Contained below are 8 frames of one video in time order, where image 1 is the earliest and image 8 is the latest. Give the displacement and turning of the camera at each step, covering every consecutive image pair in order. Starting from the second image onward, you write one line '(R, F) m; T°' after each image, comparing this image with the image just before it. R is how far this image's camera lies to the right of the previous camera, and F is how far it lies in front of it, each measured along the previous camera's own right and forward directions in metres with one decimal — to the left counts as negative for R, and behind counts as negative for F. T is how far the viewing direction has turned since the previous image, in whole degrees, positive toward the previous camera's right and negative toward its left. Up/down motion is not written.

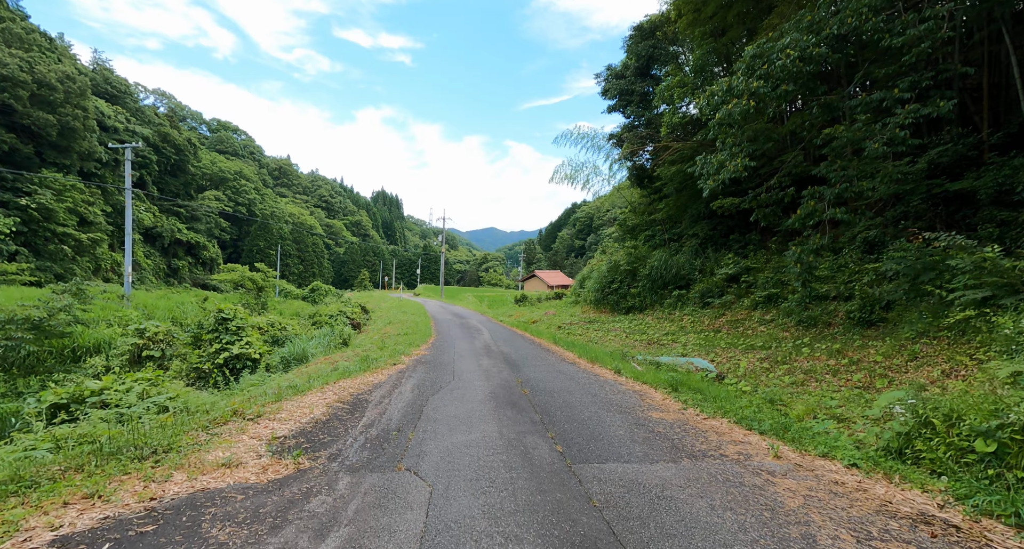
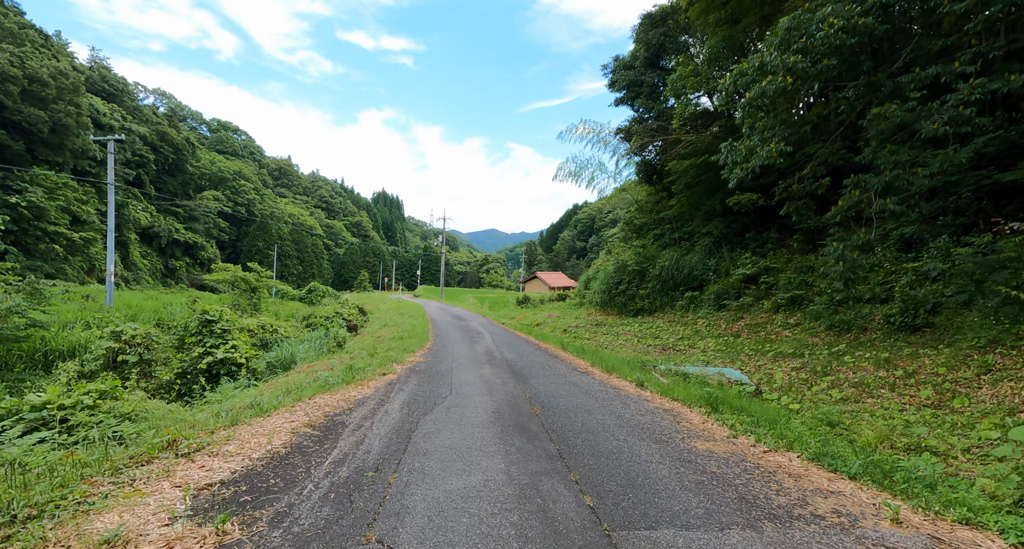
(-0.1, +0.8) m; 0°
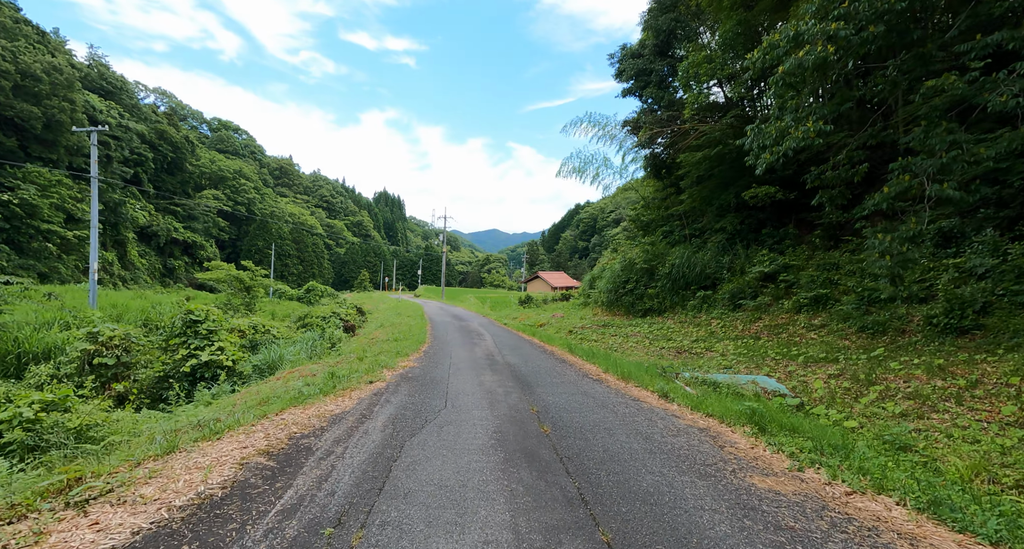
(0.0, +0.7) m; 0°
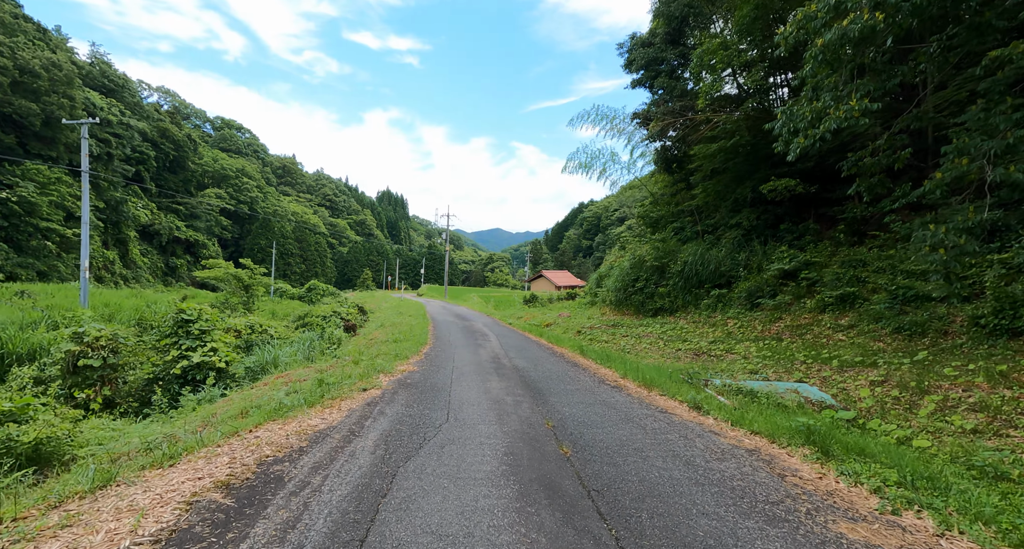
(-0.1, +0.6) m; 0°
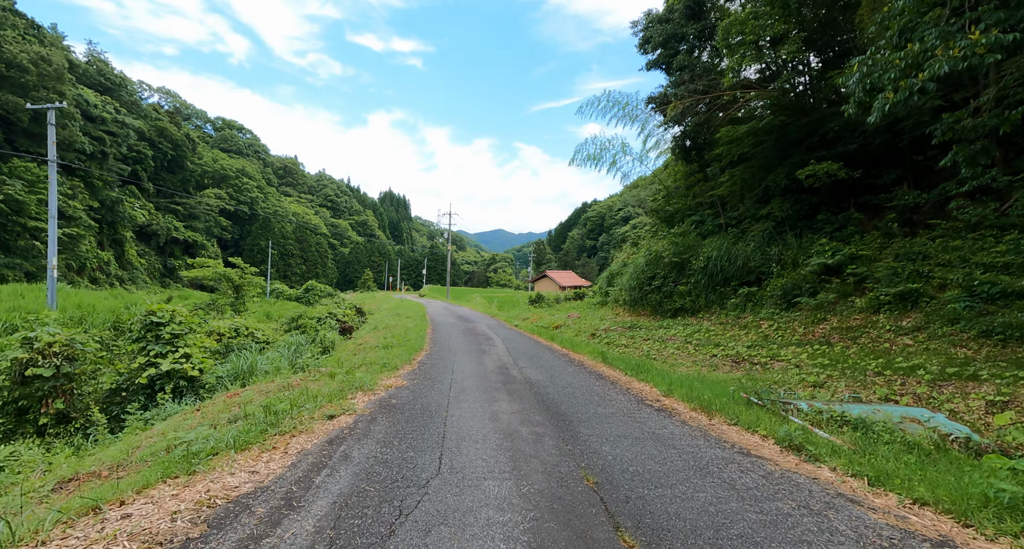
(-0.1, +1.2) m; 0°
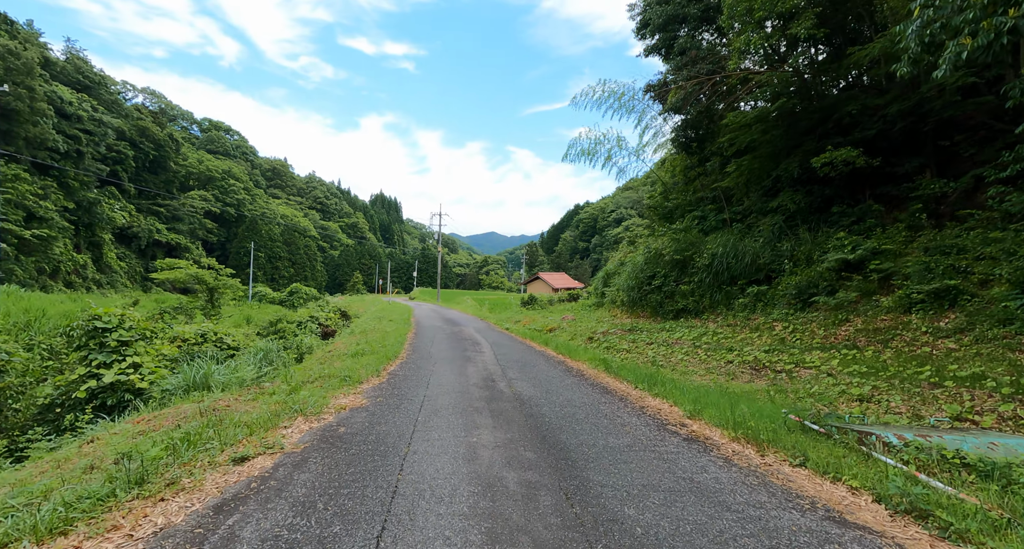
(+0.1, +1.0) m; +1°
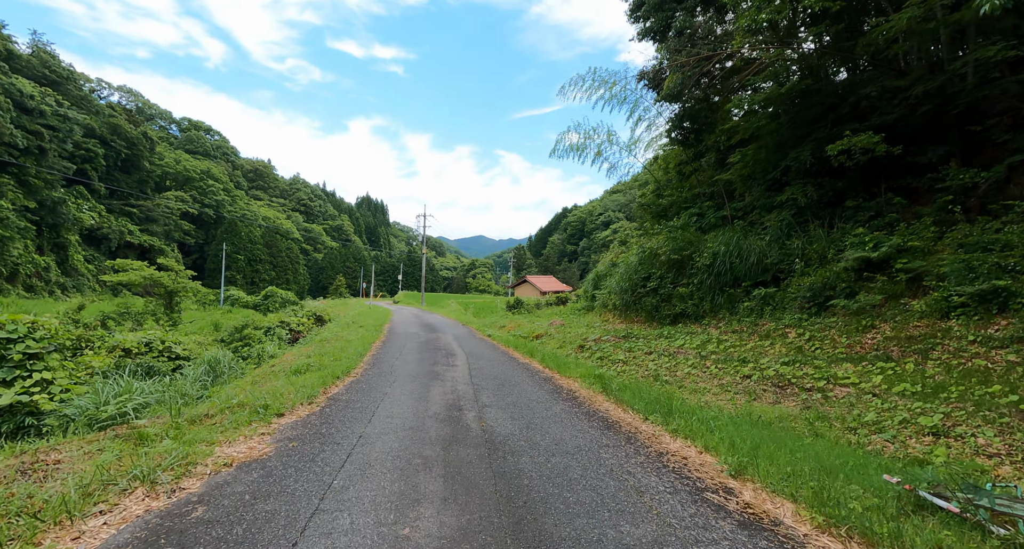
(+0.1, +1.2) m; +1°
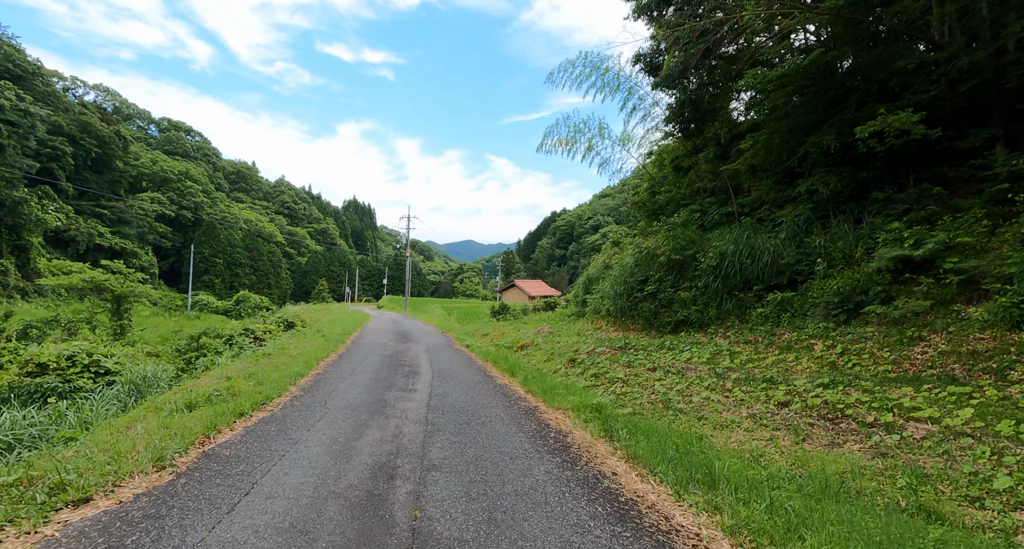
(+0.2, +1.4) m; +1°
